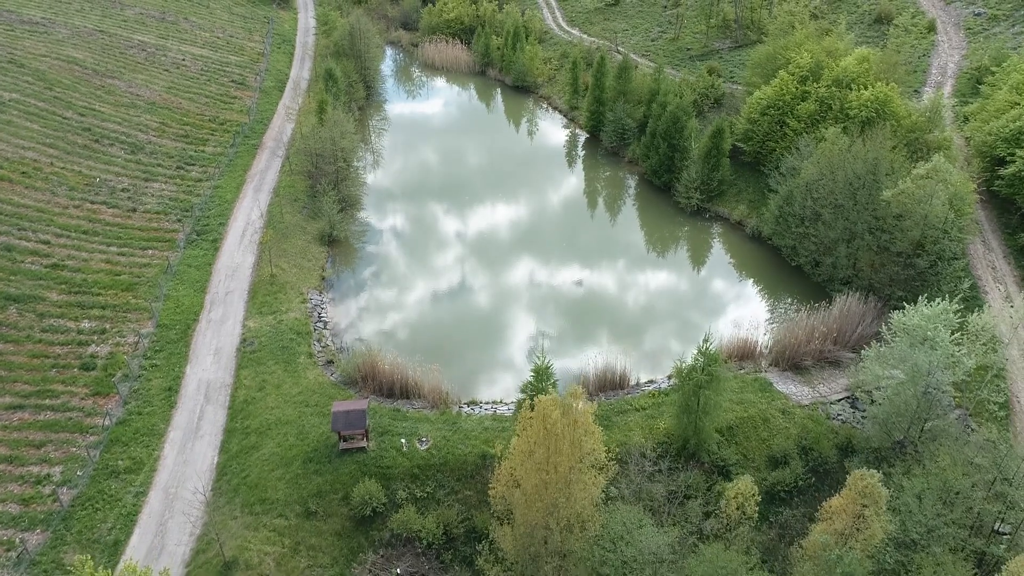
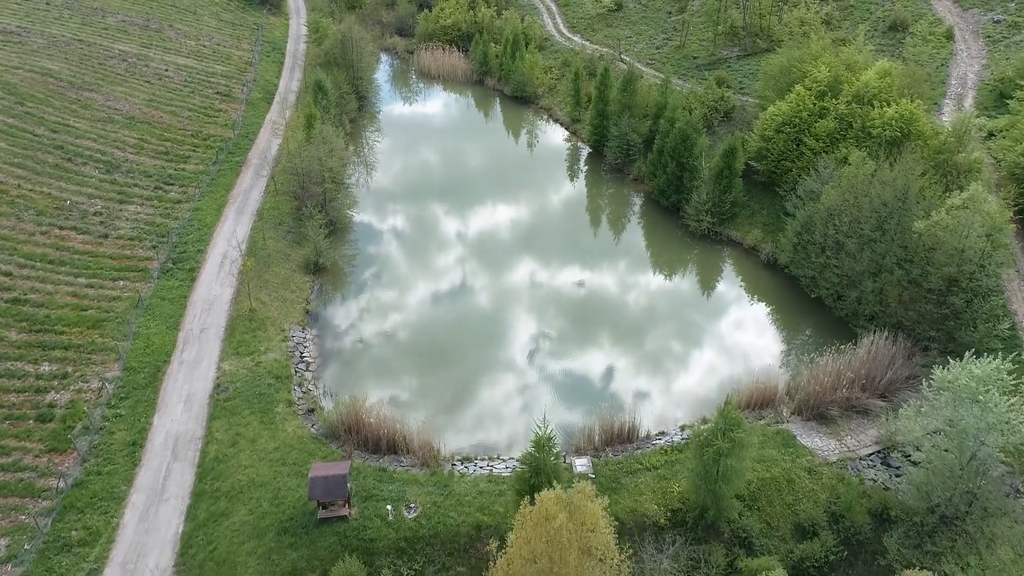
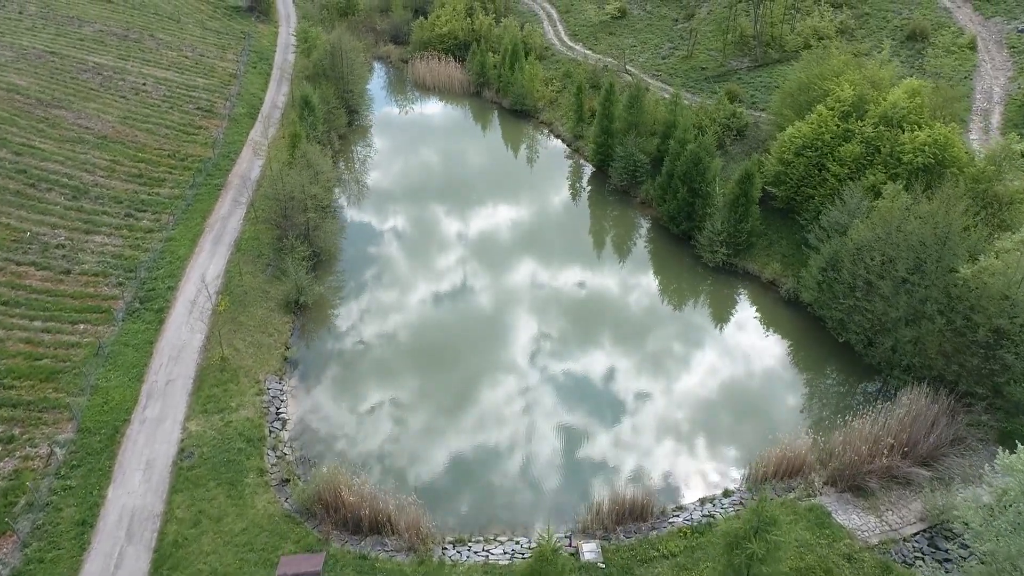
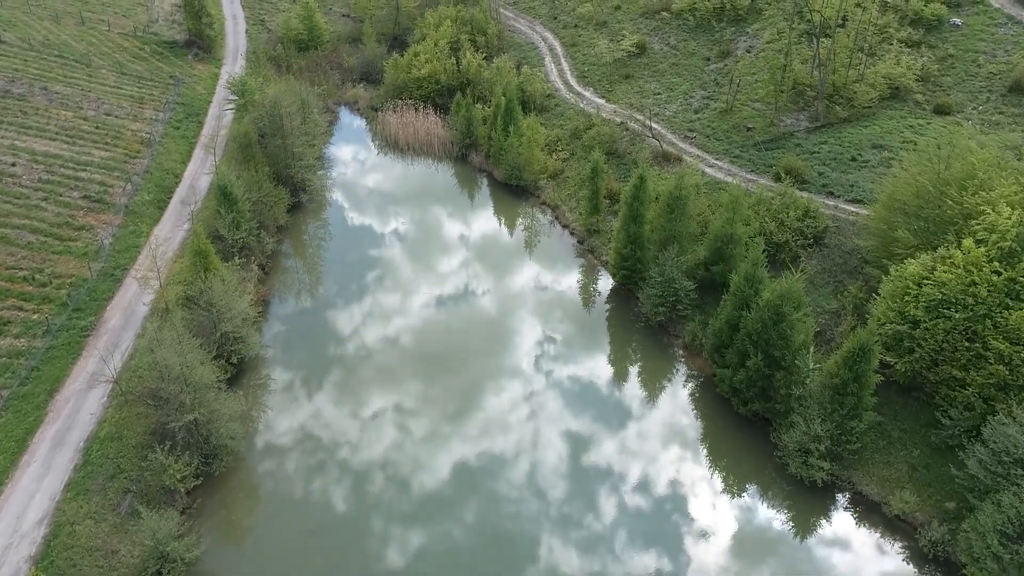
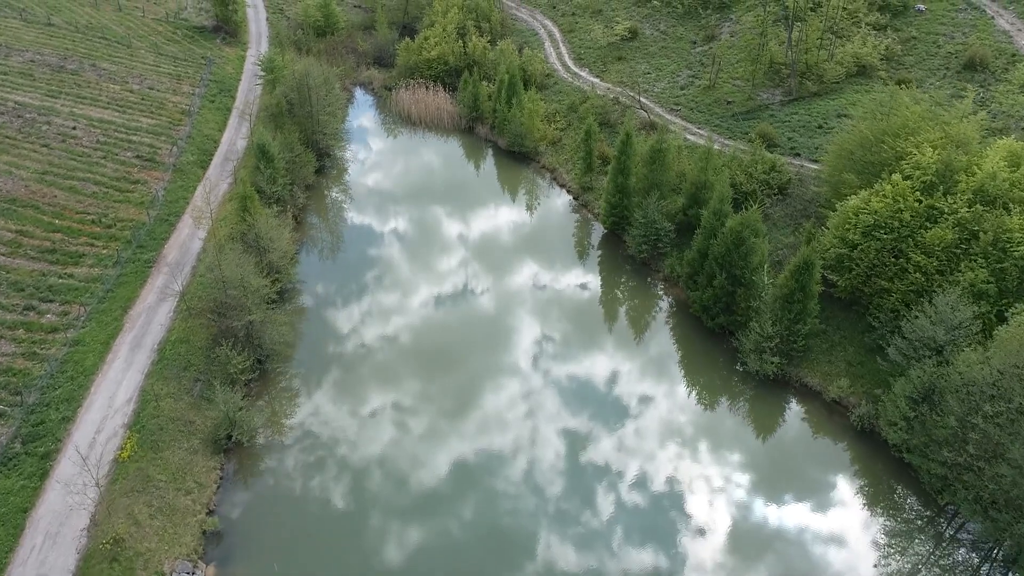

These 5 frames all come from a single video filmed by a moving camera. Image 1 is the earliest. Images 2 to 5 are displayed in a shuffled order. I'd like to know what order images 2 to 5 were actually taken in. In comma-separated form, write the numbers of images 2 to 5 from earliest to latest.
2, 3, 5, 4
